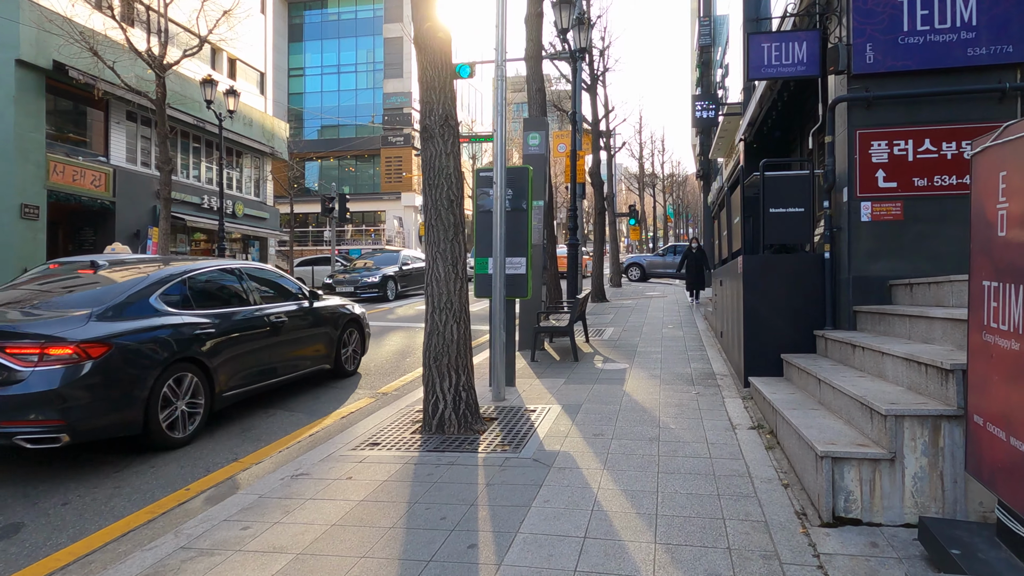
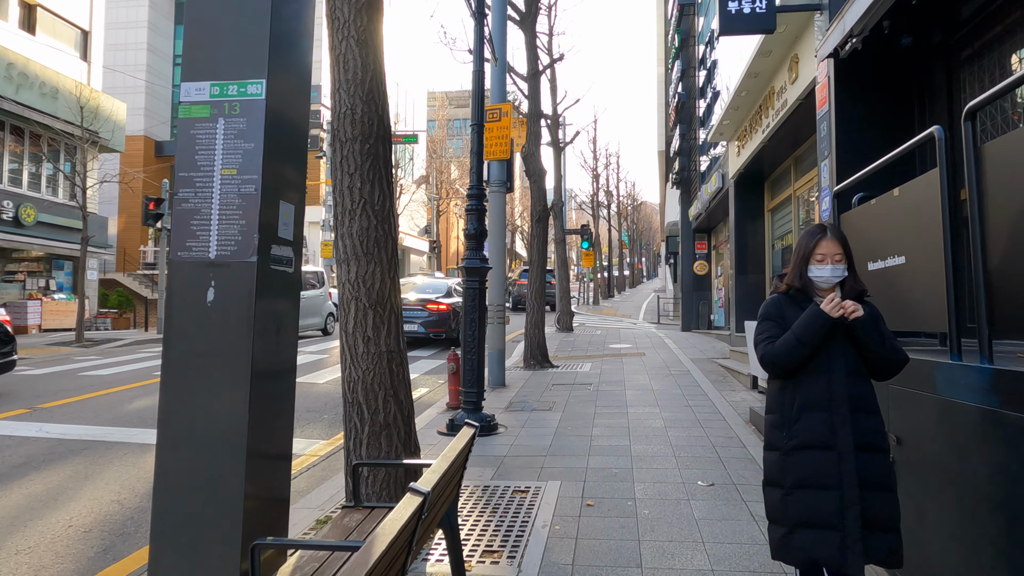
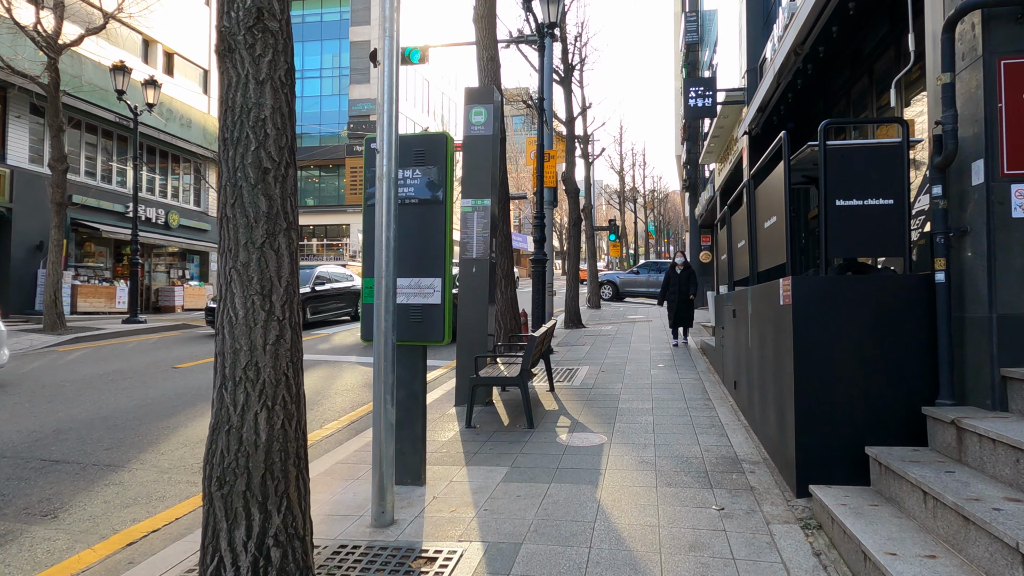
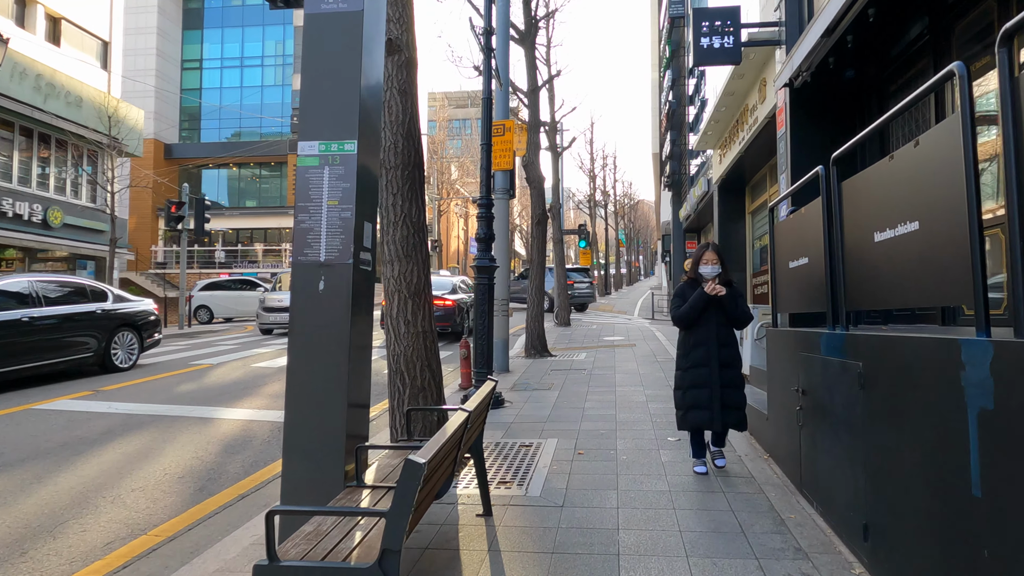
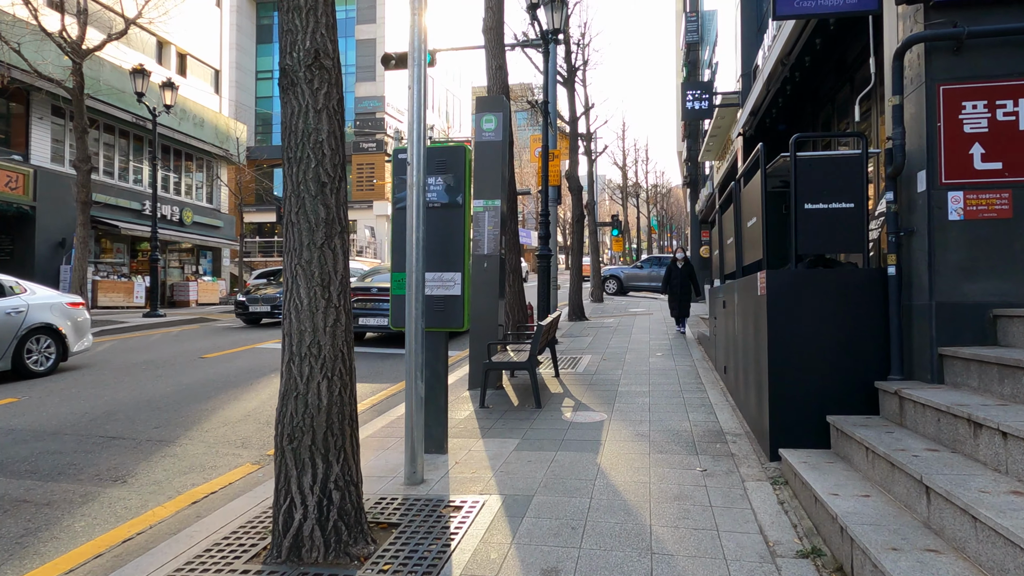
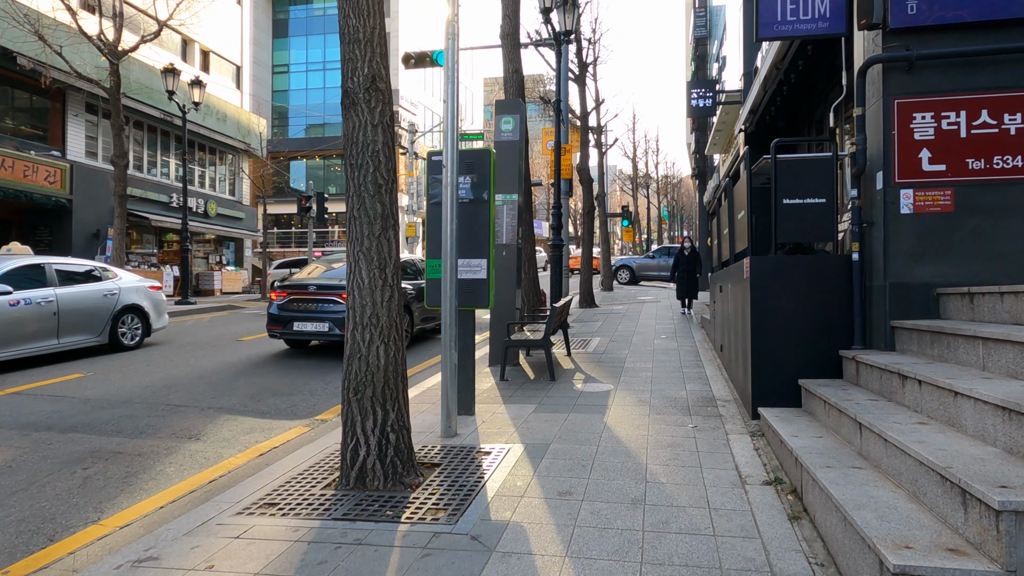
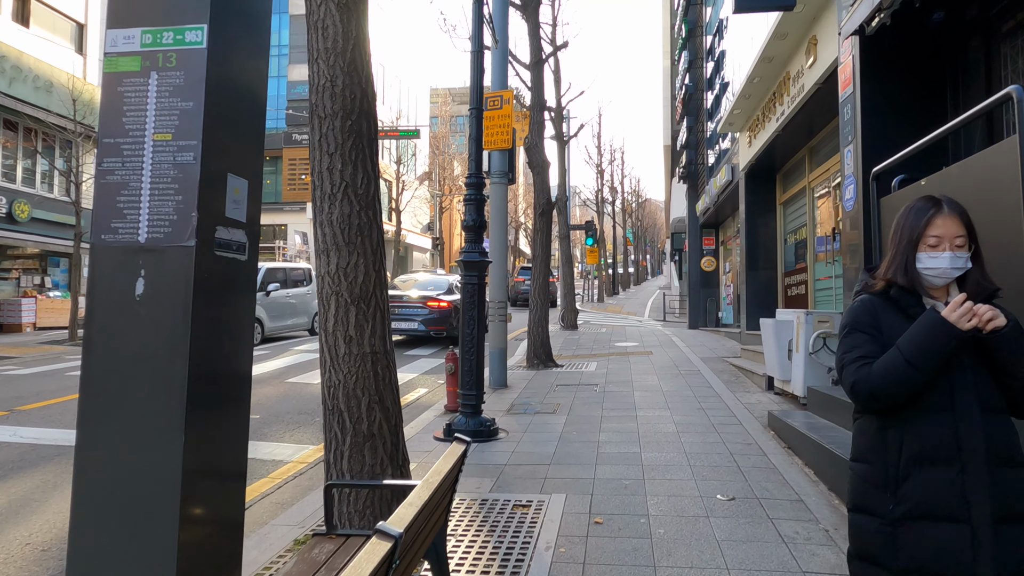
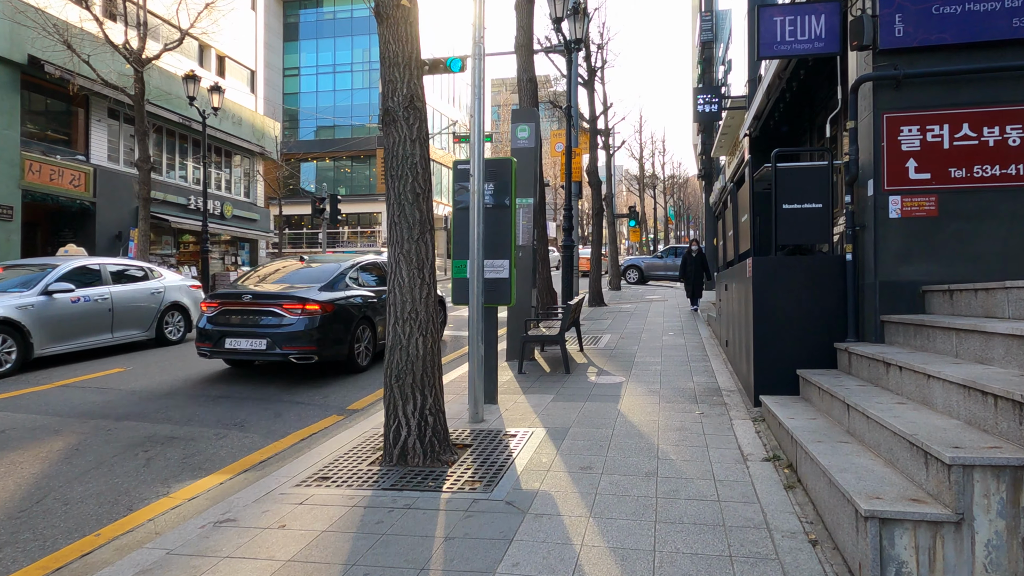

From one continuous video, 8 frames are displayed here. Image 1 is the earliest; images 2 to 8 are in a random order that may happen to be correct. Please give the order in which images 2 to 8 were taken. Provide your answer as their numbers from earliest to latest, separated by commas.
8, 6, 5, 3, 4, 2, 7
